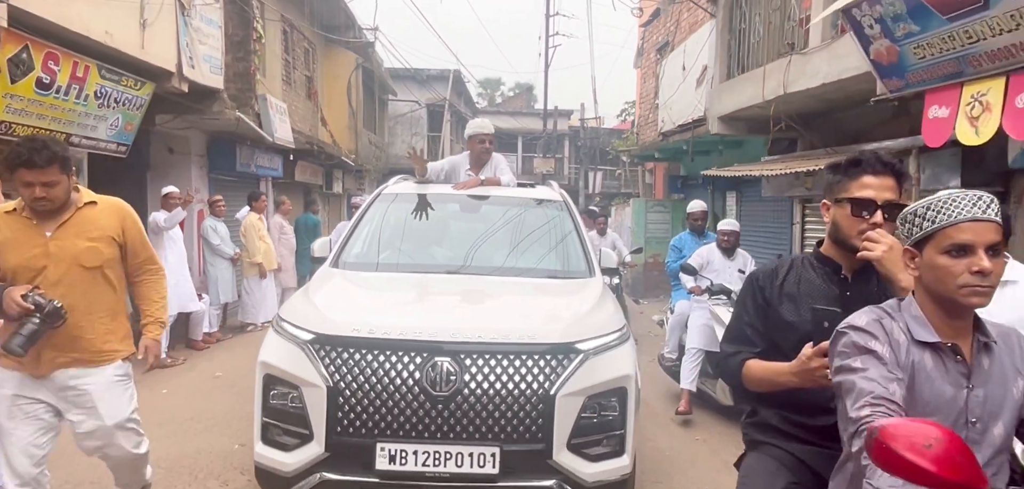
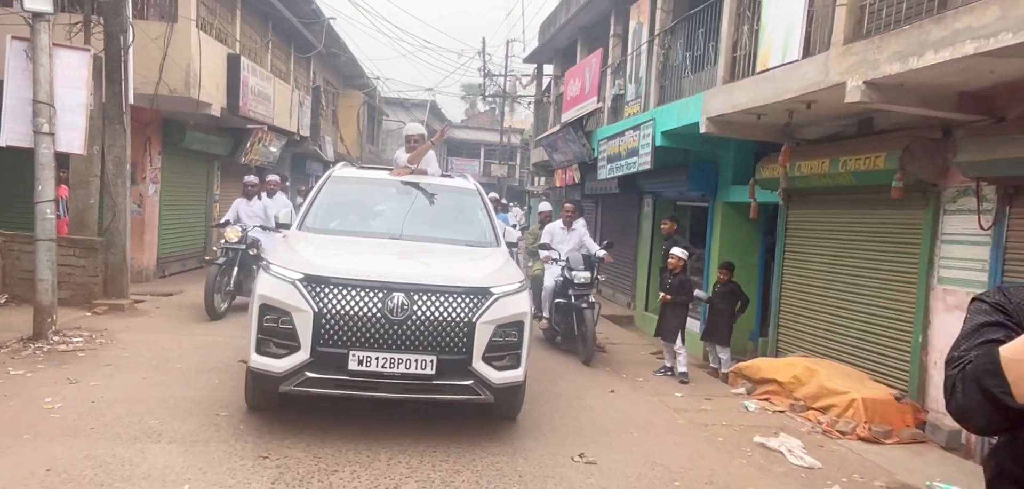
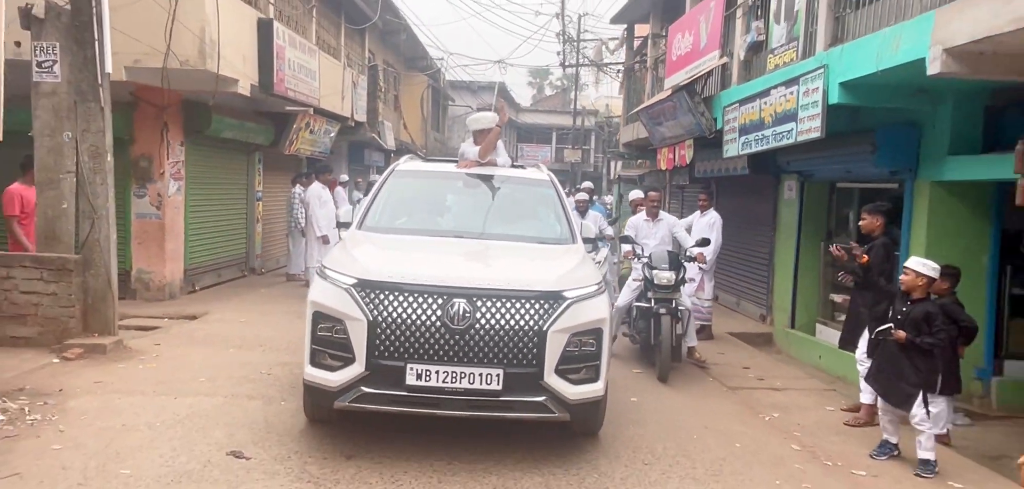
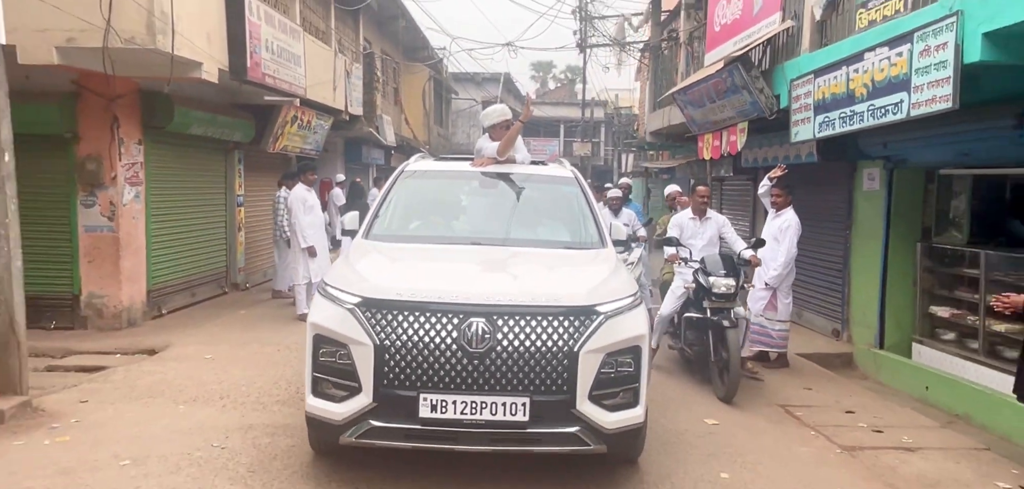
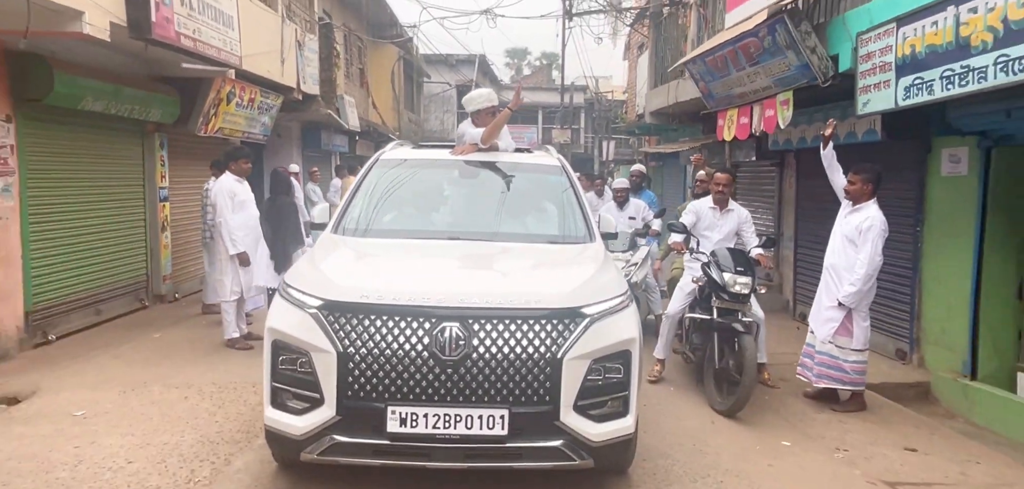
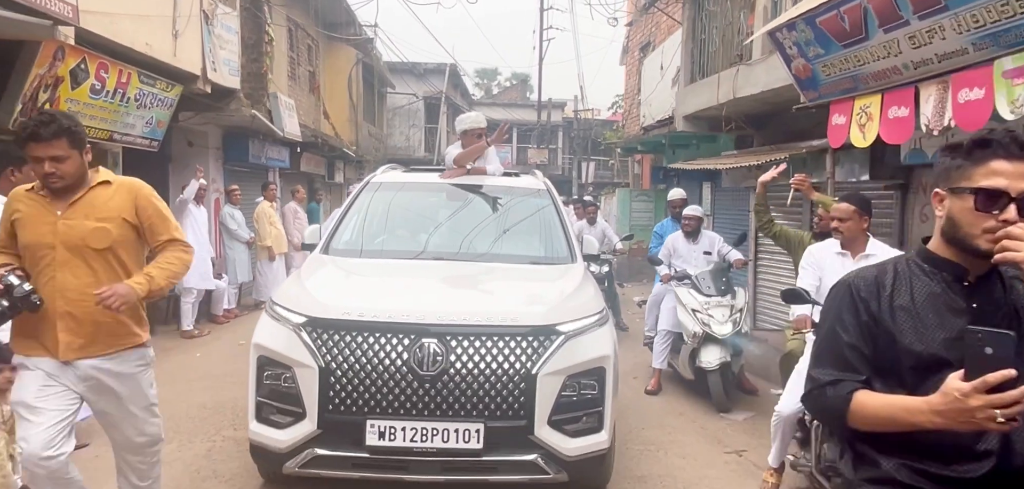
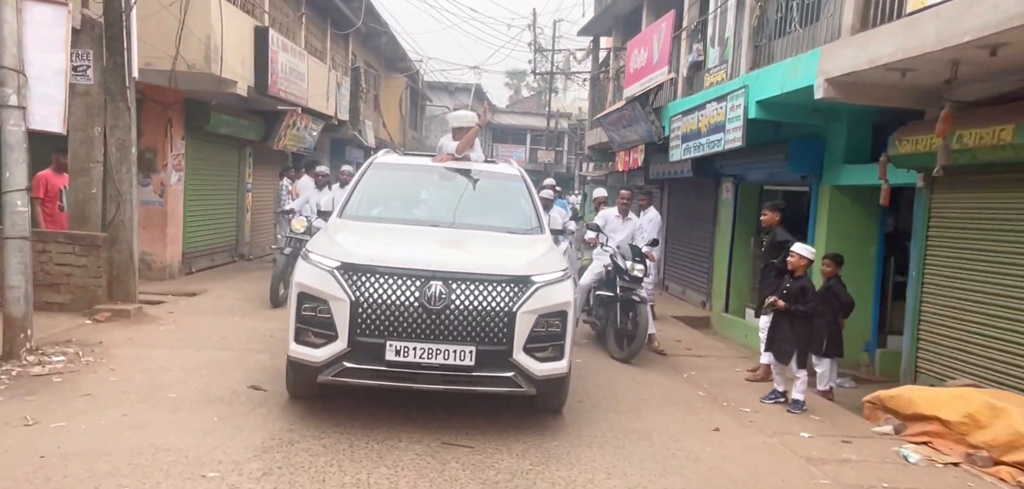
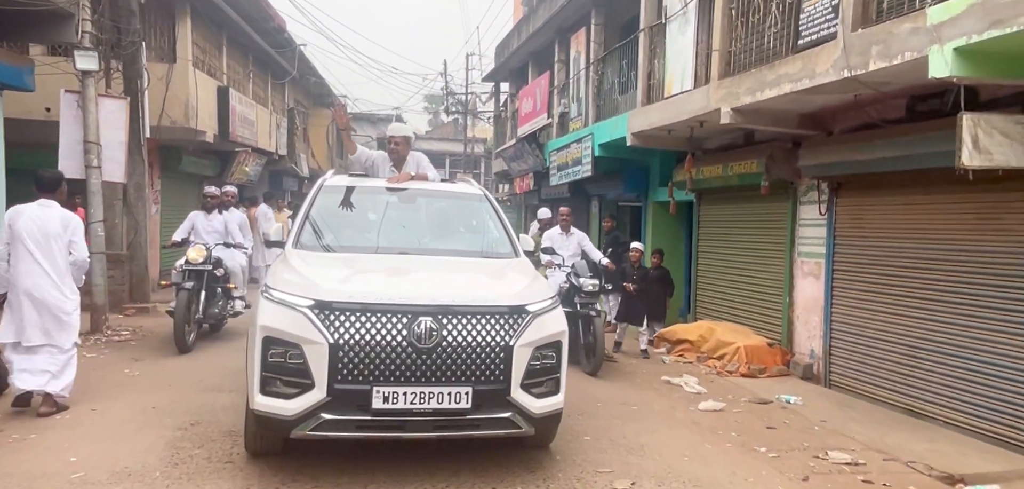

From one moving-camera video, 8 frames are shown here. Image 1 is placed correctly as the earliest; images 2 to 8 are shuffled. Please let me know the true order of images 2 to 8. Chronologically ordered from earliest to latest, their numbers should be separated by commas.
6, 5, 4, 3, 7, 2, 8
